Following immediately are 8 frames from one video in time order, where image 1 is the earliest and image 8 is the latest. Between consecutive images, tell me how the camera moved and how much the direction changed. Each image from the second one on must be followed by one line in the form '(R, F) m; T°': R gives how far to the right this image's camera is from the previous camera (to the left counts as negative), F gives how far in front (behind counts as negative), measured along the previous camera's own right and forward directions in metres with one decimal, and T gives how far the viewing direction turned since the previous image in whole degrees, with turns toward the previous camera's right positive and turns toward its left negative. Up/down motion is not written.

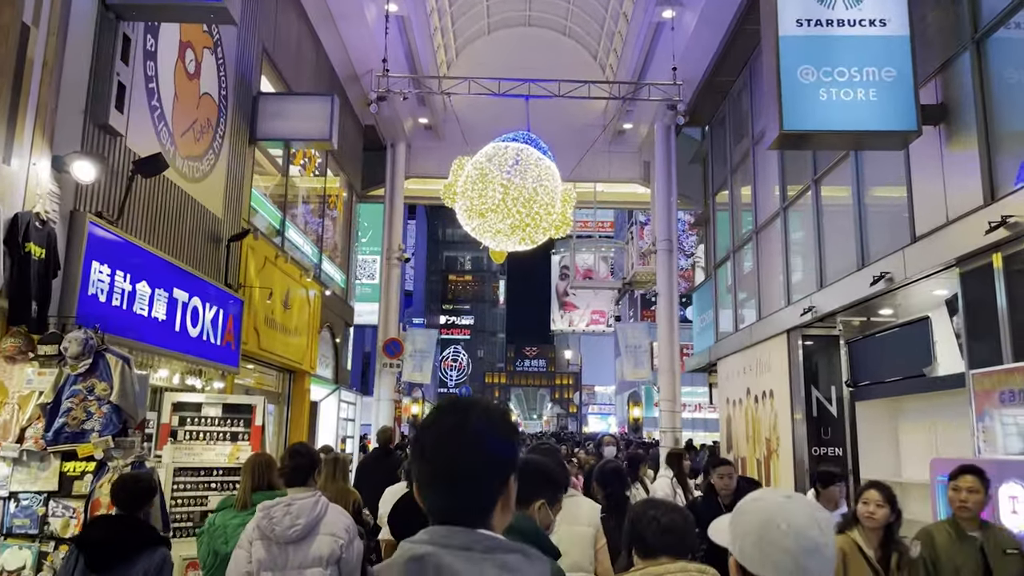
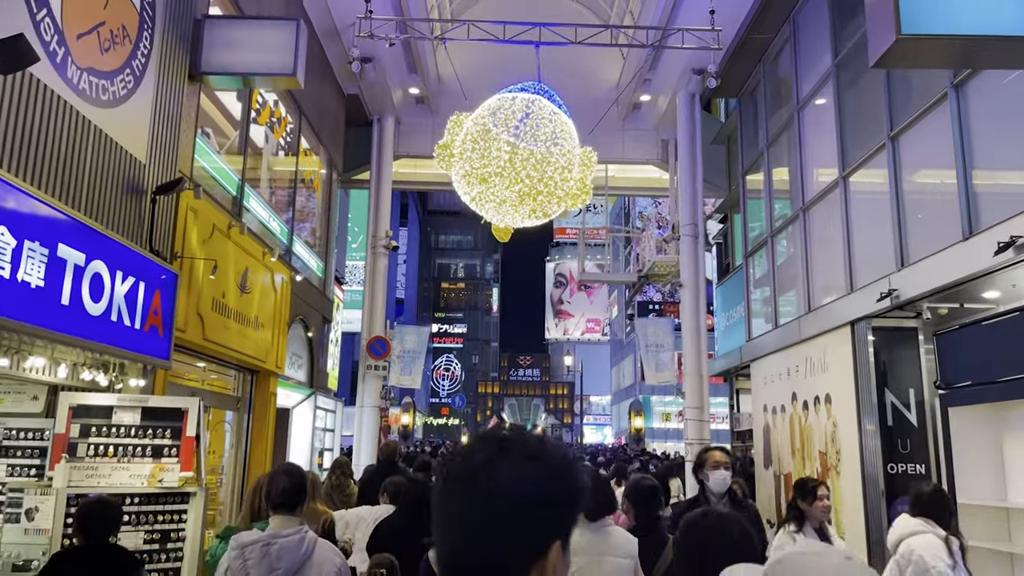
(-0.2, +1.7) m; +1°
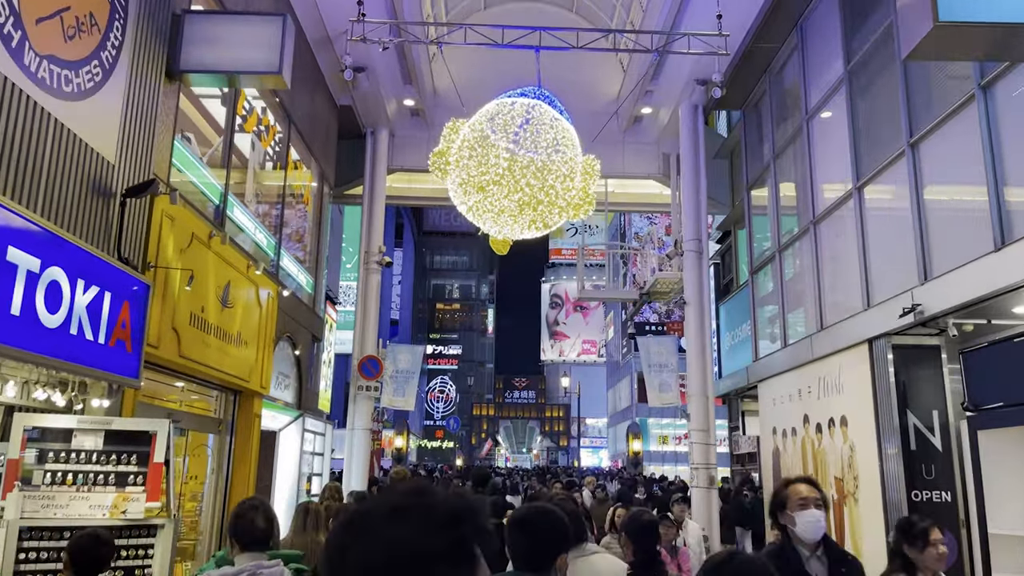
(0.0, +0.4) m; 0°
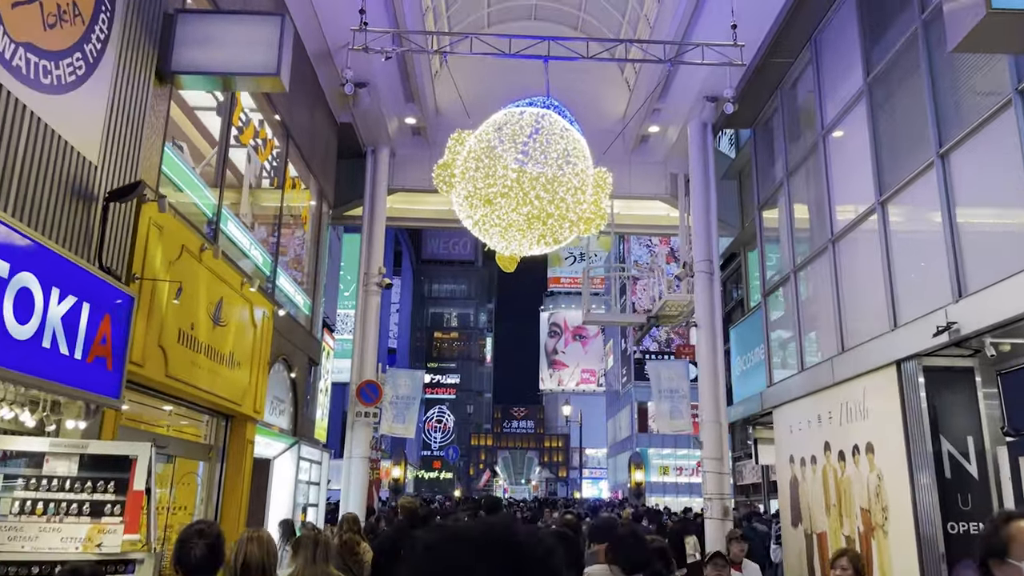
(-0.1, +0.4) m; 0°
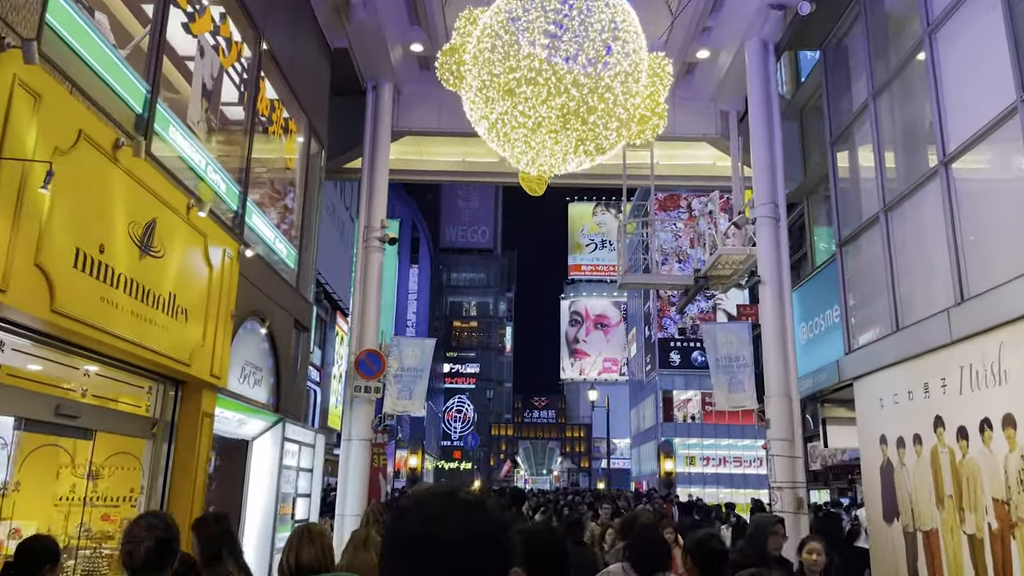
(-0.1, +1.8) m; -1°
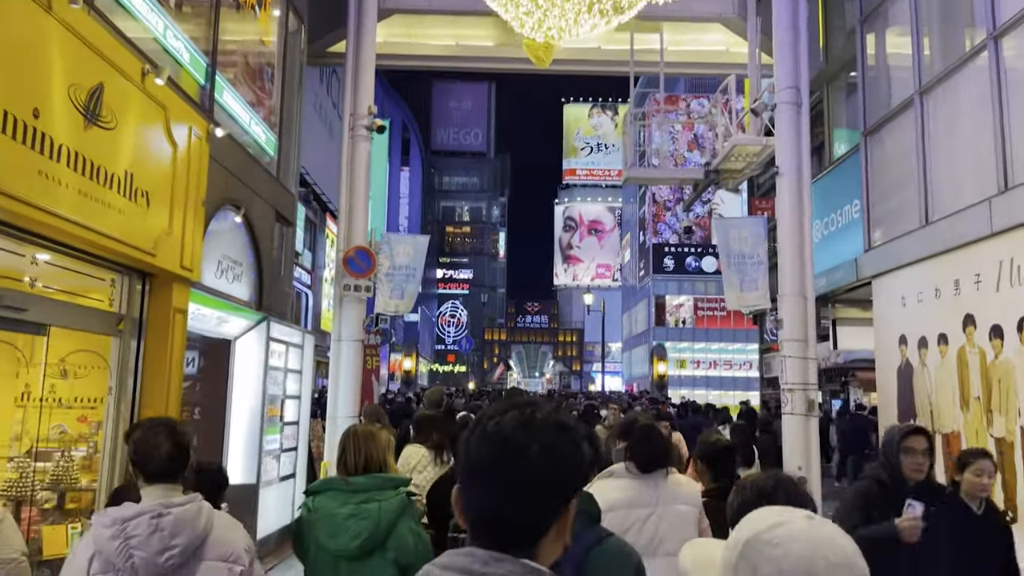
(-0.1, +0.6) m; +1°
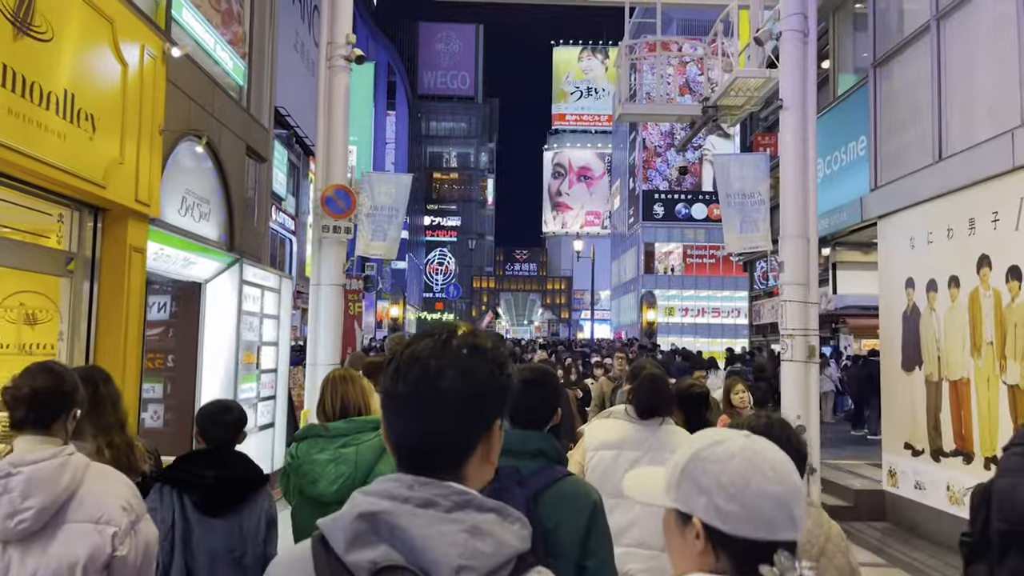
(0.0, +0.4) m; +1°
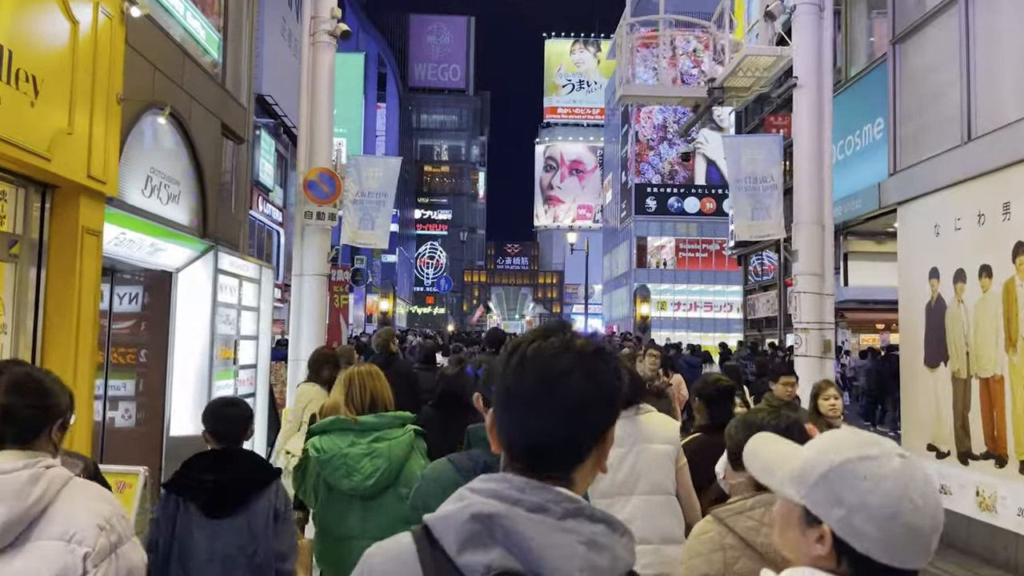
(0.0, +0.5) m; +1°
